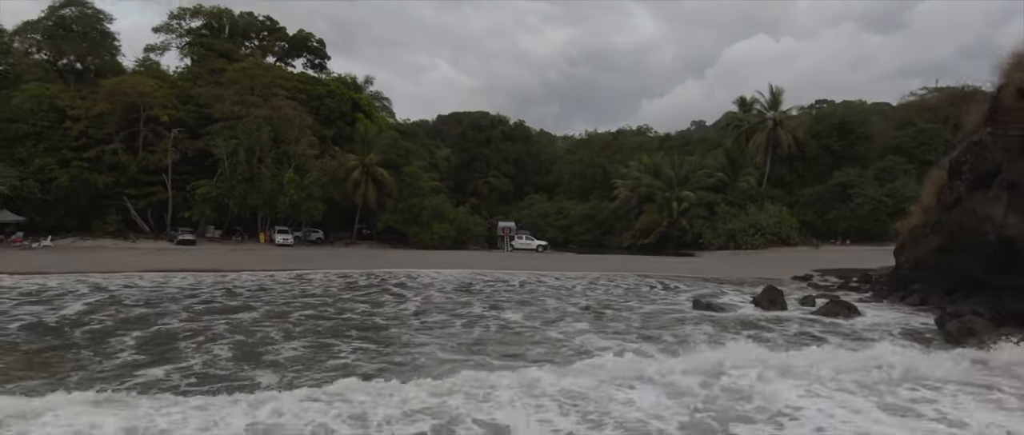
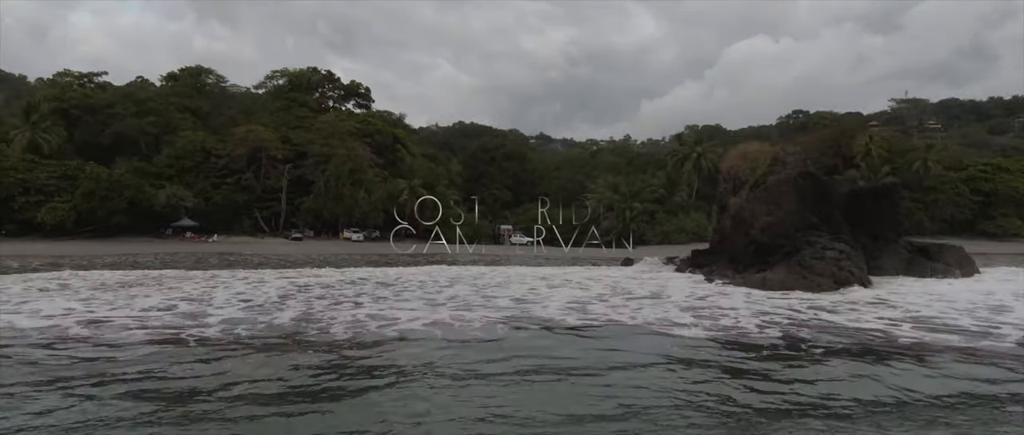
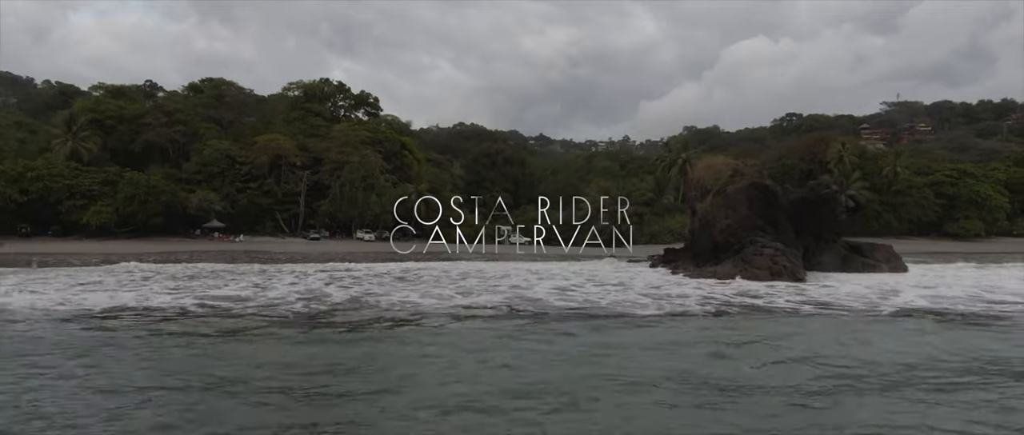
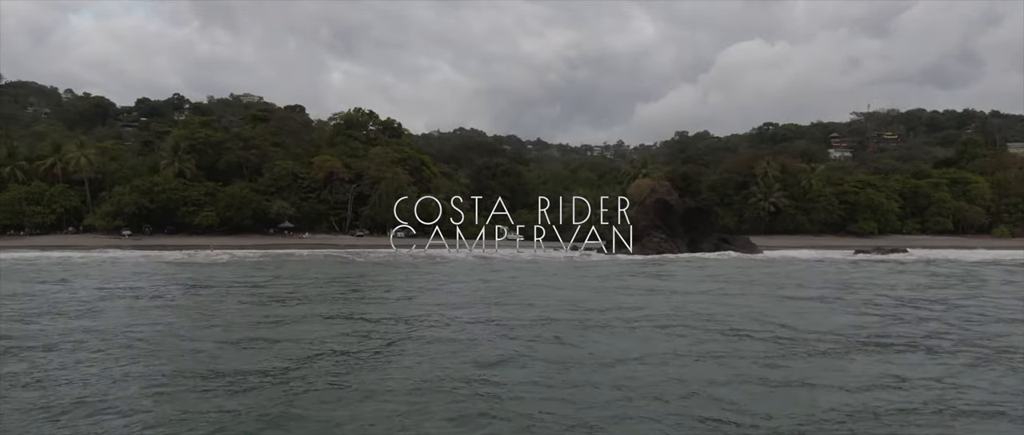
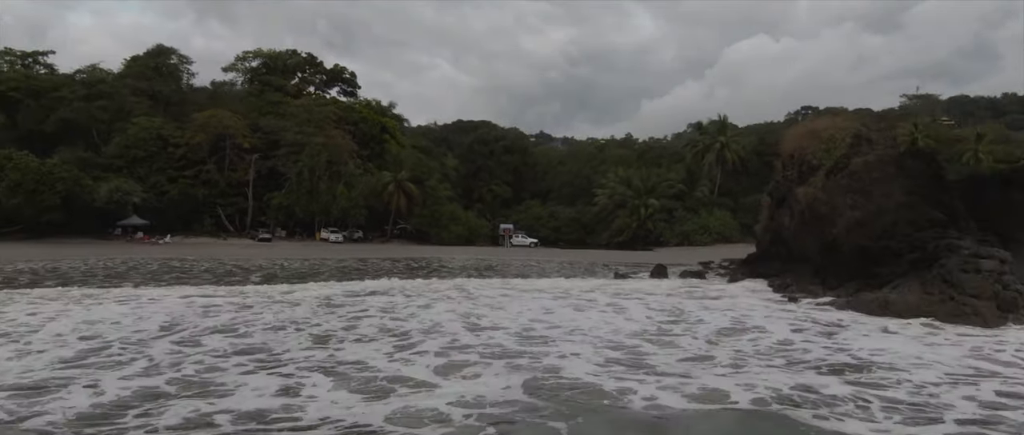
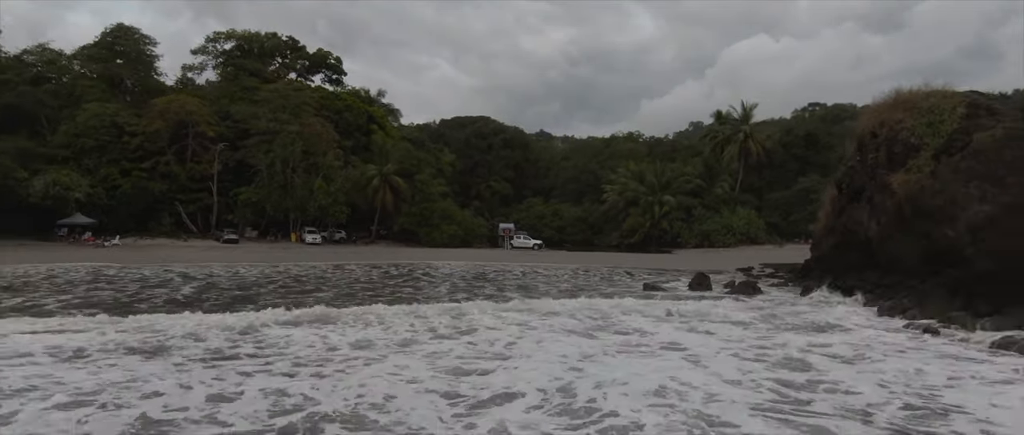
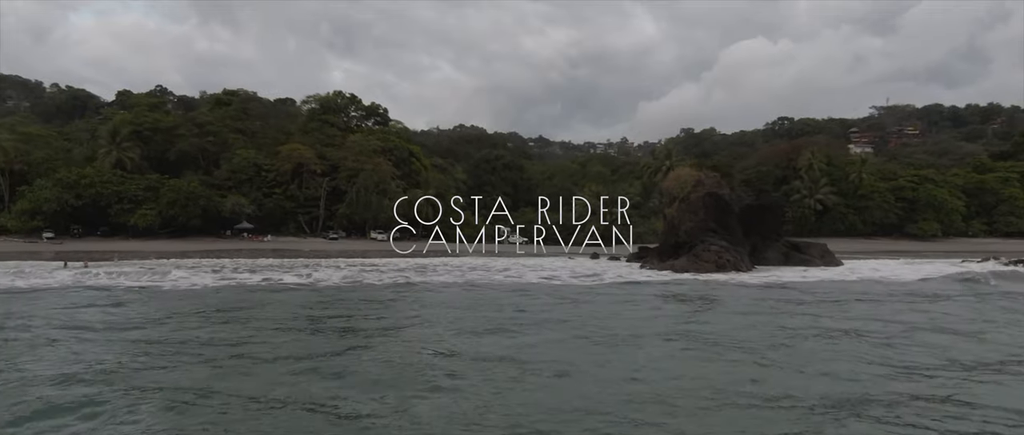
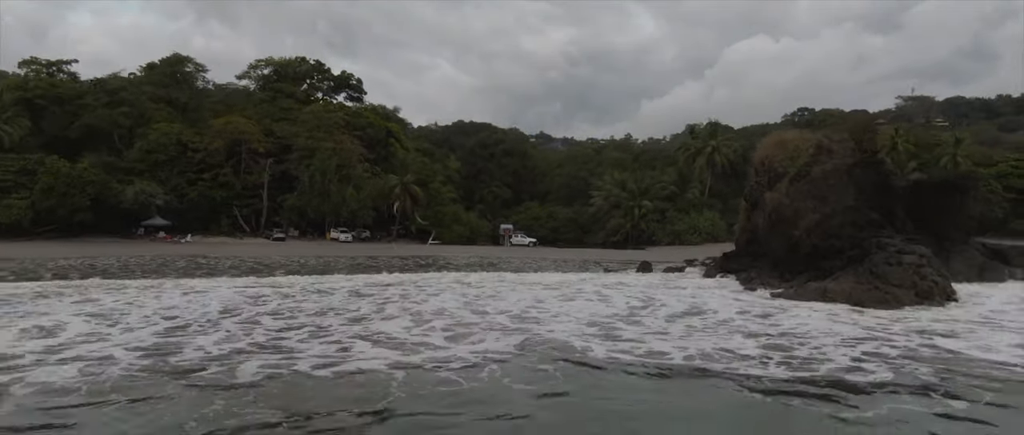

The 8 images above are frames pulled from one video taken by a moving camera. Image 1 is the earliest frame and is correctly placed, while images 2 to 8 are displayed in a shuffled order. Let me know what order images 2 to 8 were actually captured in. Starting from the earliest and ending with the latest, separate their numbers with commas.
6, 5, 8, 2, 3, 7, 4
